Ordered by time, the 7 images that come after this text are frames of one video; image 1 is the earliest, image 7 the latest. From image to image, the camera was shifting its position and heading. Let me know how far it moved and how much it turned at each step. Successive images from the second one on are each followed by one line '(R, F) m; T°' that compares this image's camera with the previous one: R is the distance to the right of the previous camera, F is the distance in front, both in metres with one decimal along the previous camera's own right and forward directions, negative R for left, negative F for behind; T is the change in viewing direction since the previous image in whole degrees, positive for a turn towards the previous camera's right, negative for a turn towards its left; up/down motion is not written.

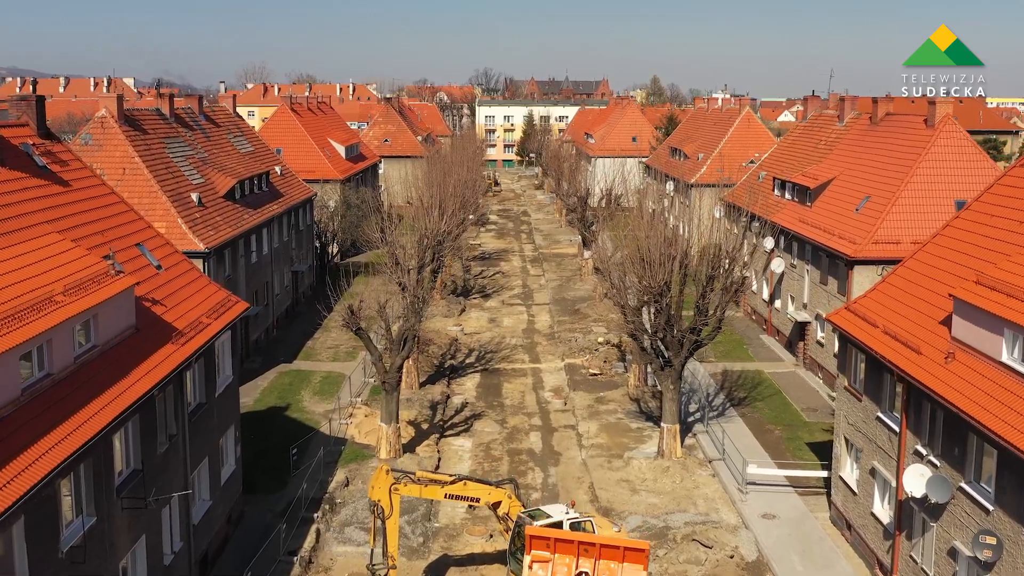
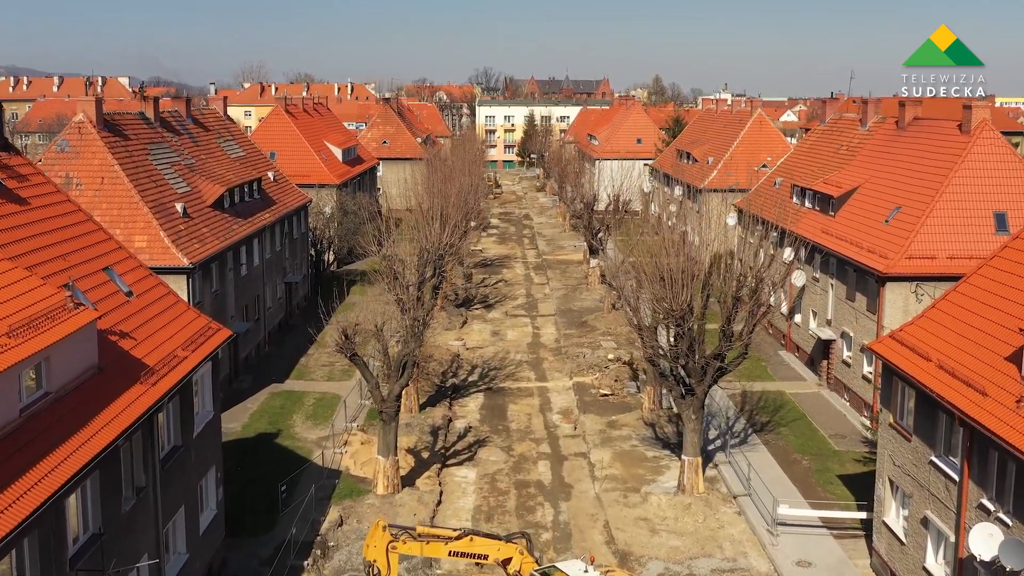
(-0.2, +1.9) m; 0°
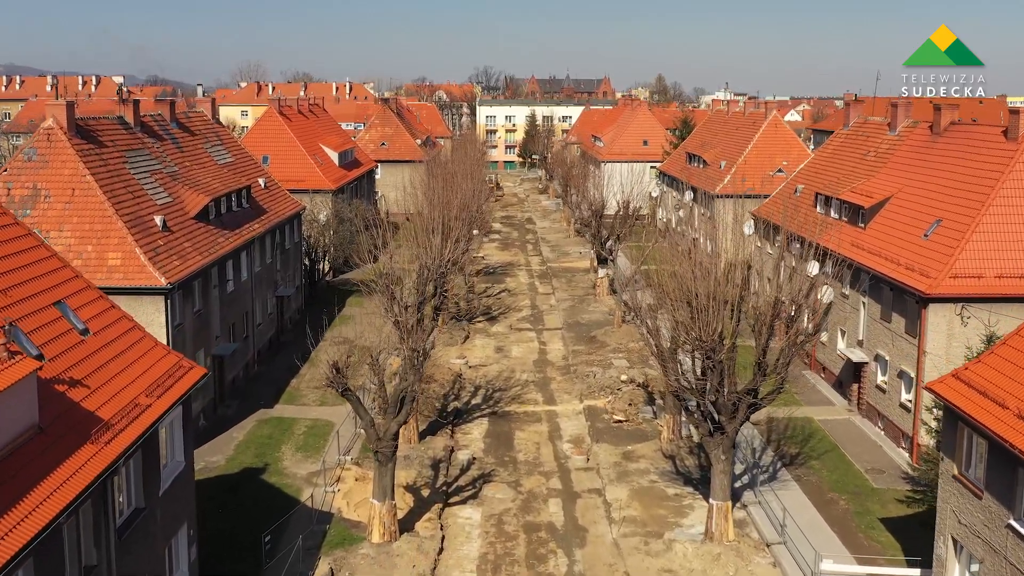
(-0.2, +2.2) m; 0°
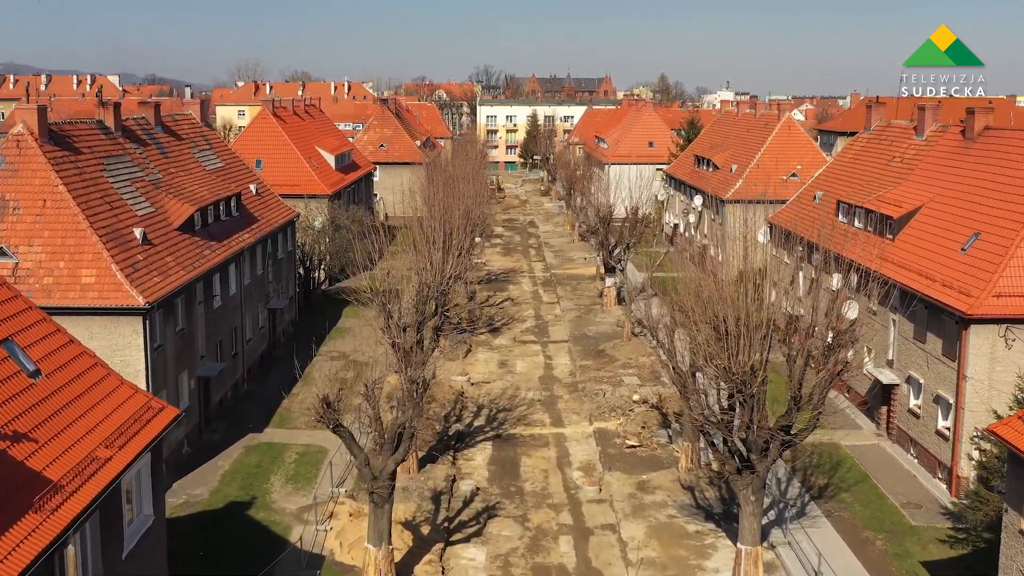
(-0.1, +1.8) m; 0°
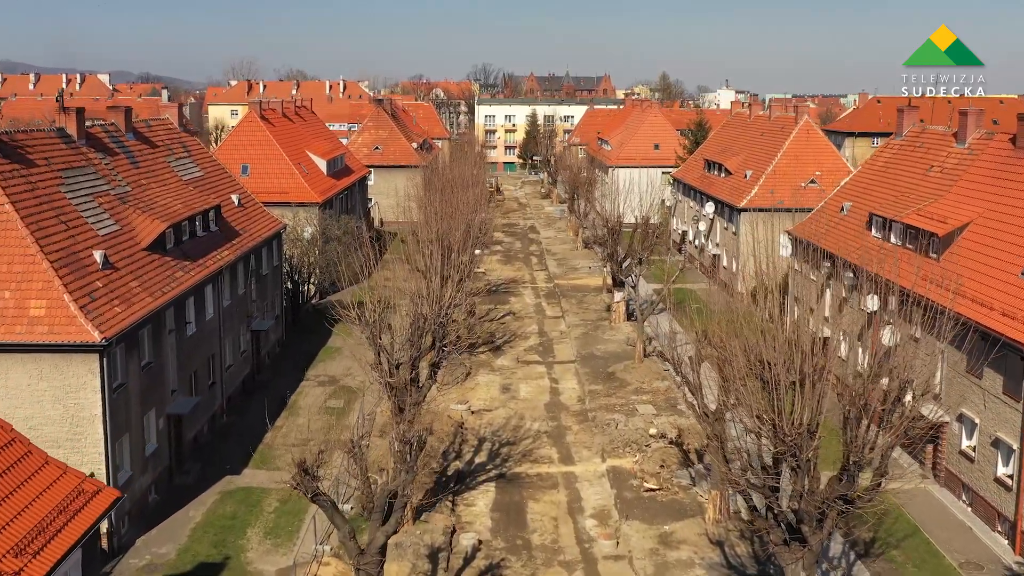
(-0.2, +2.7) m; 0°
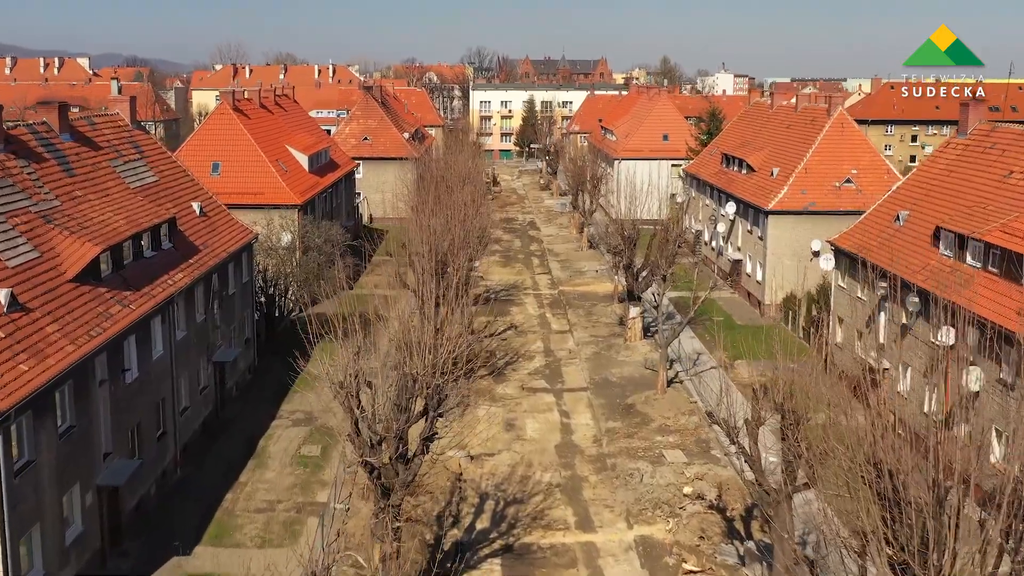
(-0.3, +4.4) m; 0°
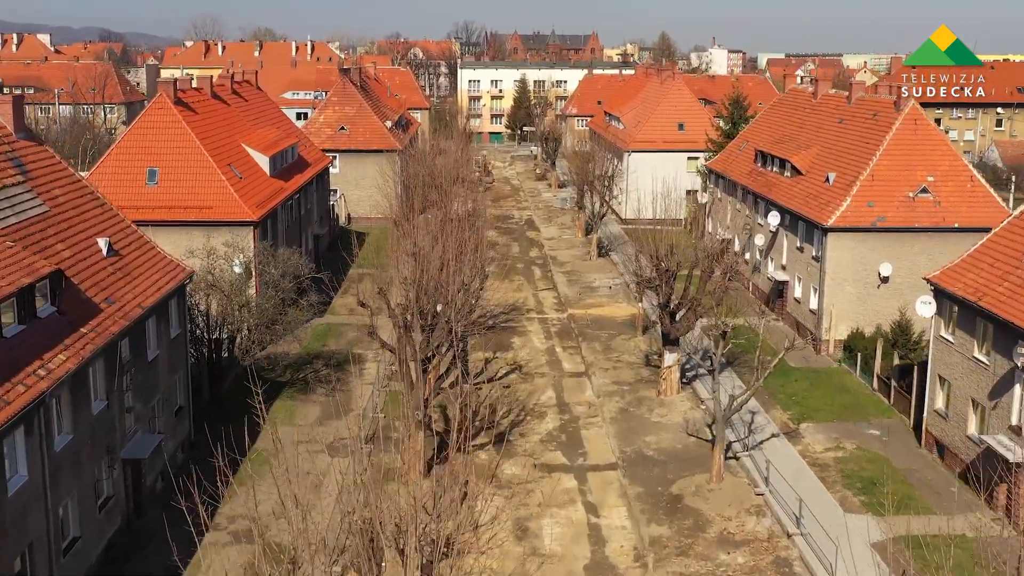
(-0.5, +7.1) m; +1°
